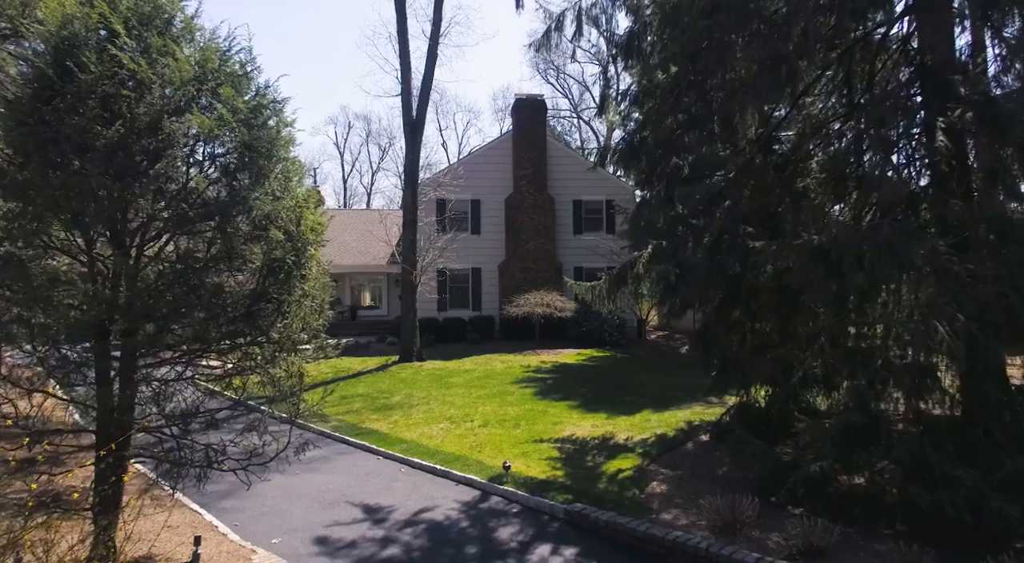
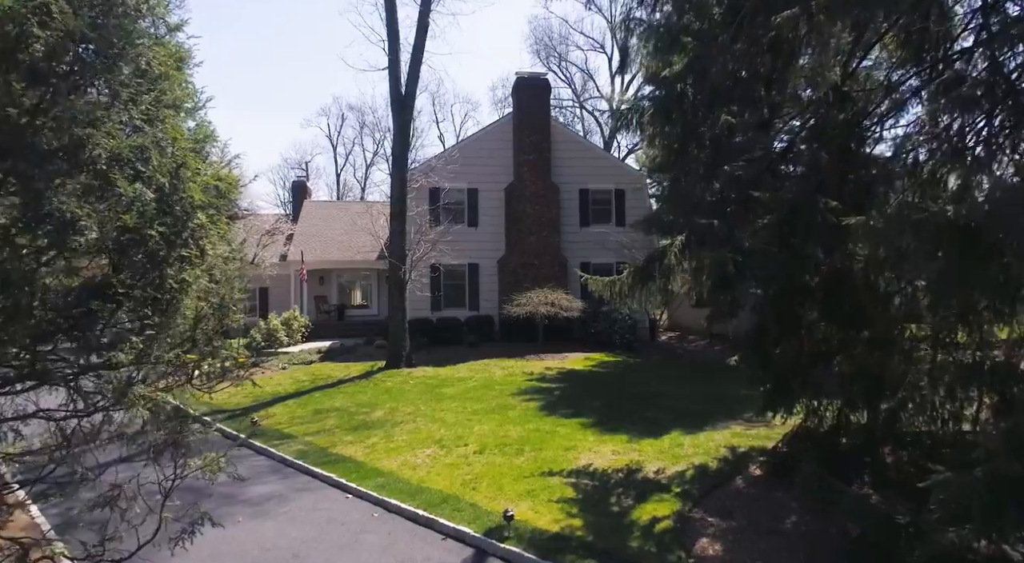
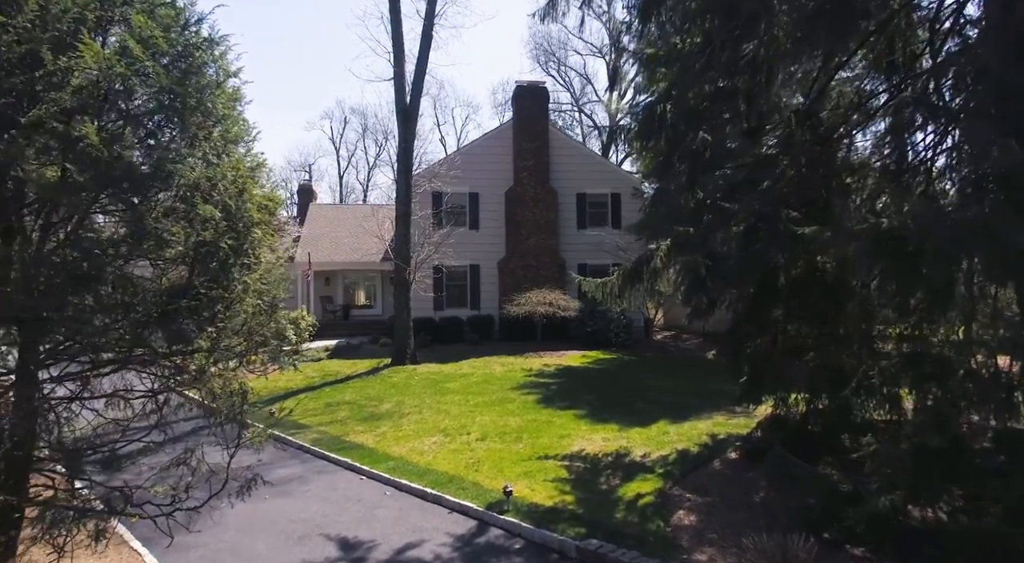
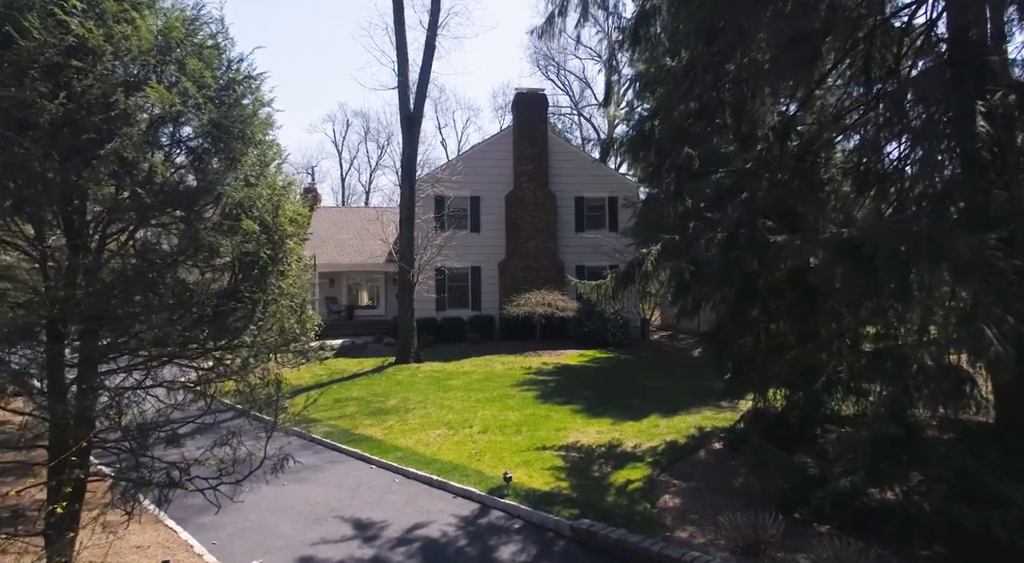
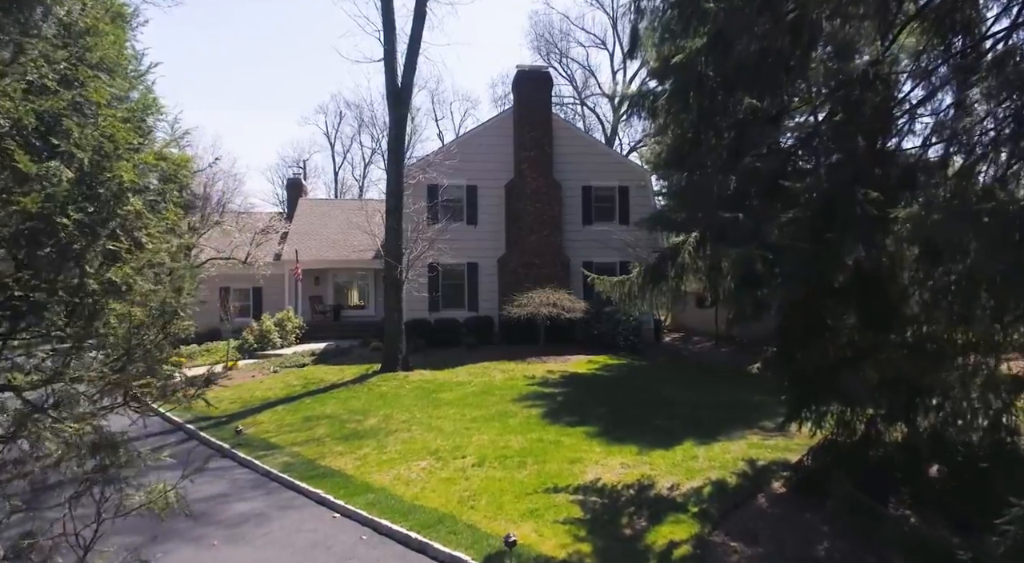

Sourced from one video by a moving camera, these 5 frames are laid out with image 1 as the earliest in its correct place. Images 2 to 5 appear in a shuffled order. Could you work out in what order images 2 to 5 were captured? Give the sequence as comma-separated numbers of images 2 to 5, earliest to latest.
4, 3, 2, 5
